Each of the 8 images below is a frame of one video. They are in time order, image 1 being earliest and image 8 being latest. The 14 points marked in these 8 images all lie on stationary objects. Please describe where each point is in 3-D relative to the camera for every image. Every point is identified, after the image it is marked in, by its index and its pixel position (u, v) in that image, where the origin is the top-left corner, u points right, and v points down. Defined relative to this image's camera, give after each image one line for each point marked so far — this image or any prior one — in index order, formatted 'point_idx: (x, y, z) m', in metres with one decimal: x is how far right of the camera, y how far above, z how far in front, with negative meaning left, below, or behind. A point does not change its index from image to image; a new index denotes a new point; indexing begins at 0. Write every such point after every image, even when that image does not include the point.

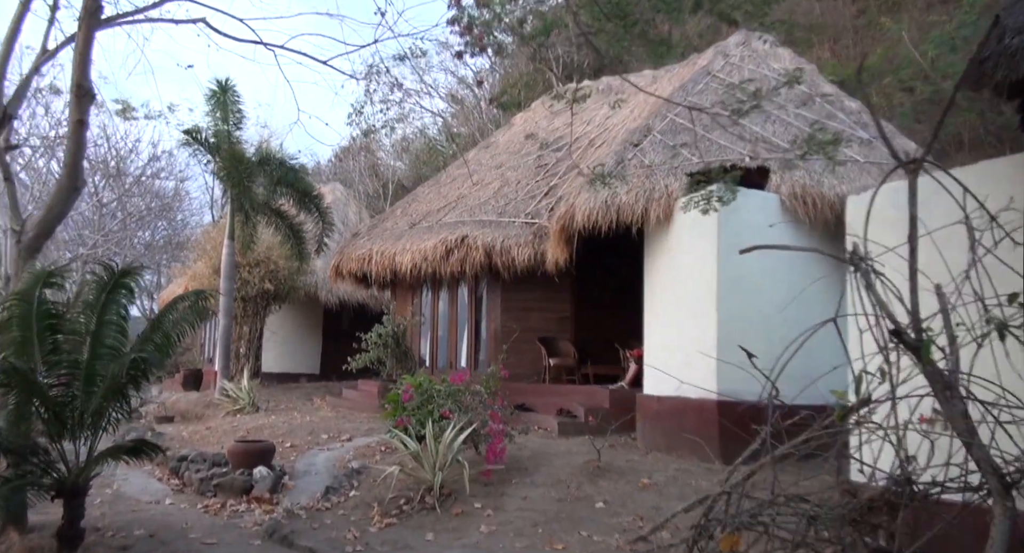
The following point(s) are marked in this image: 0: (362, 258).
0: (-2.7, +0.4, +13.5) m
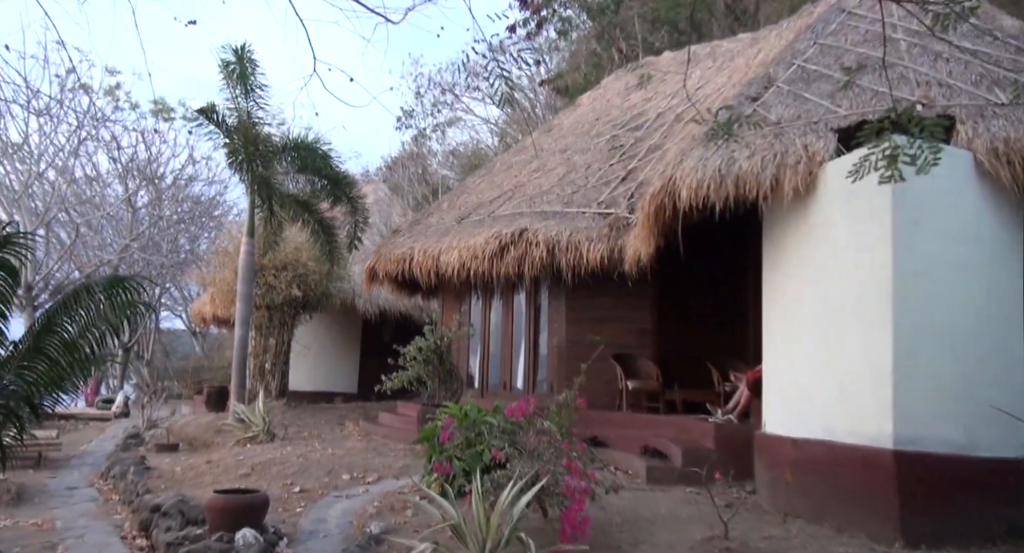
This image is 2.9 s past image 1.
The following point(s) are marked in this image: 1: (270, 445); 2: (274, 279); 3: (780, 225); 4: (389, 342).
0: (-1.7, +0.3, +11.5) m
1: (-2.9, -2.0, +9.0) m
2: (-4.3, 0.0, +13.3) m
3: (+2.5, +0.5, +7.0) m
4: (-2.8, -1.5, +17.1) m
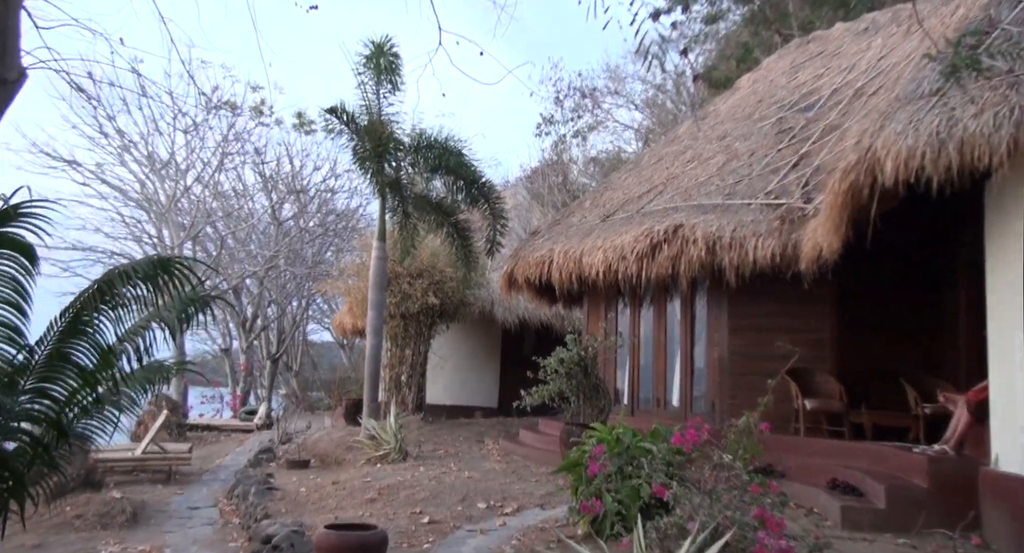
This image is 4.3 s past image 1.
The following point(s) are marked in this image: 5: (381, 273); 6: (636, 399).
0: (+0.4, +0.2, +10.6) m
1: (-1.3, -2.1, +8.4) m
2: (-1.8, -0.2, +12.9) m
3: (+3.7, +0.5, +5.4) m
4: (+0.4, -1.7, +16.2) m
5: (-1.9, +0.1, +10.5) m
6: (+1.7, -1.7, +10.5) m
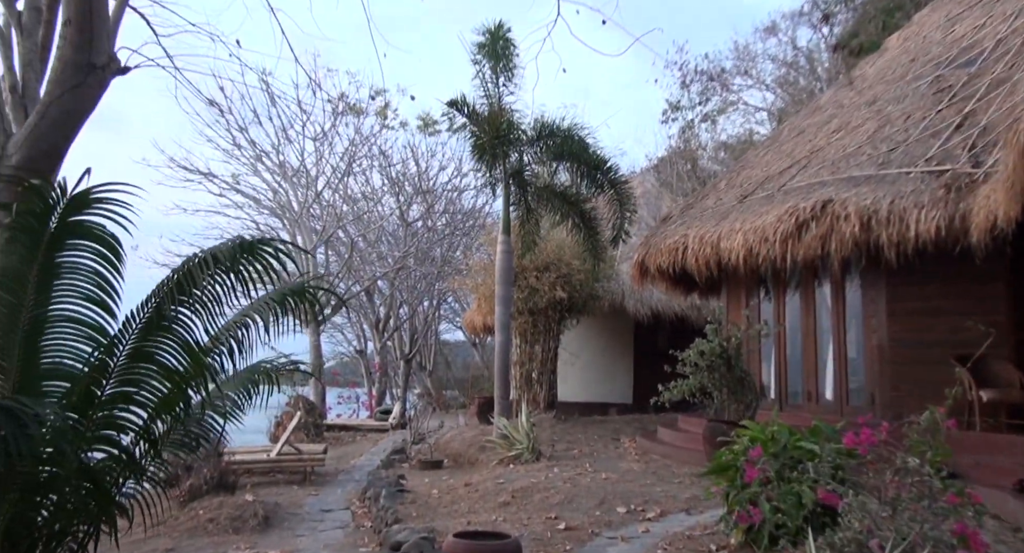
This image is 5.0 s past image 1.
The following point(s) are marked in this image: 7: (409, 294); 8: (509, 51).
0: (+2.1, +0.4, +9.9) m
1: (+0.2, -2.0, +8.0) m
2: (+0.4, -0.1, +12.6) m
3: (+4.5, +0.8, +4.3) m
4: (+3.2, -1.5, +15.5) m
5: (-0.1, +0.1, +10.2) m
6: (+3.5, -1.5, +9.6) m
7: (-2.7, -0.5, +19.6) m
8: (-0.1, +3.0, +10.2) m
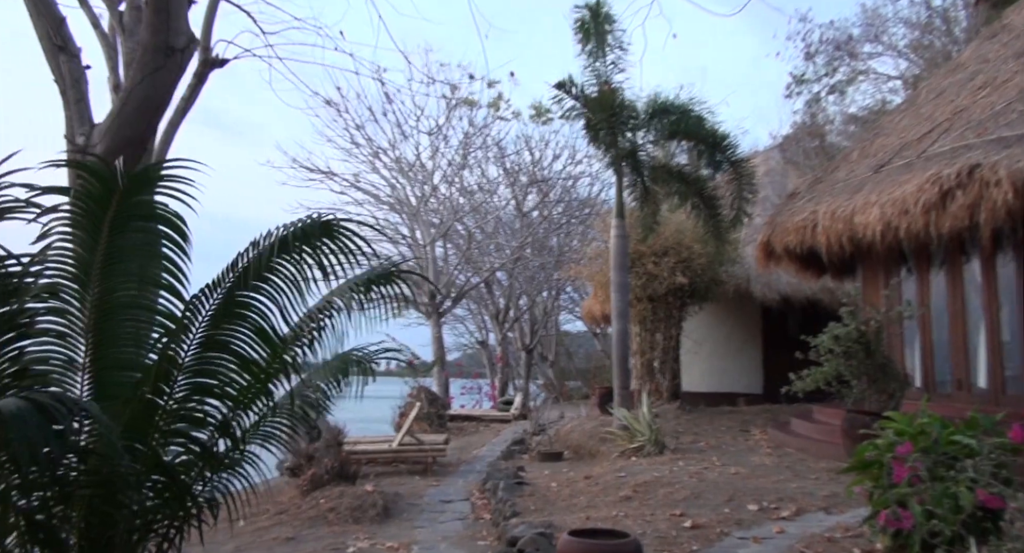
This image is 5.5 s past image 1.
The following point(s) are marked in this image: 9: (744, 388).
0: (+3.6, +0.6, +9.3) m
1: (+1.5, -1.9, +7.7) m
2: (+2.3, +0.2, +12.1) m
3: (+5.0, +1.0, +3.3) m
4: (+5.6, -1.1, +14.6) m
5: (+1.5, +0.3, +9.9) m
6: (+5.0, -1.2, +8.7) m
7: (+0.4, -0.2, +19.6) m
8: (+1.3, +3.2, +9.8) m
9: (+4.5, -2.2, +14.7) m
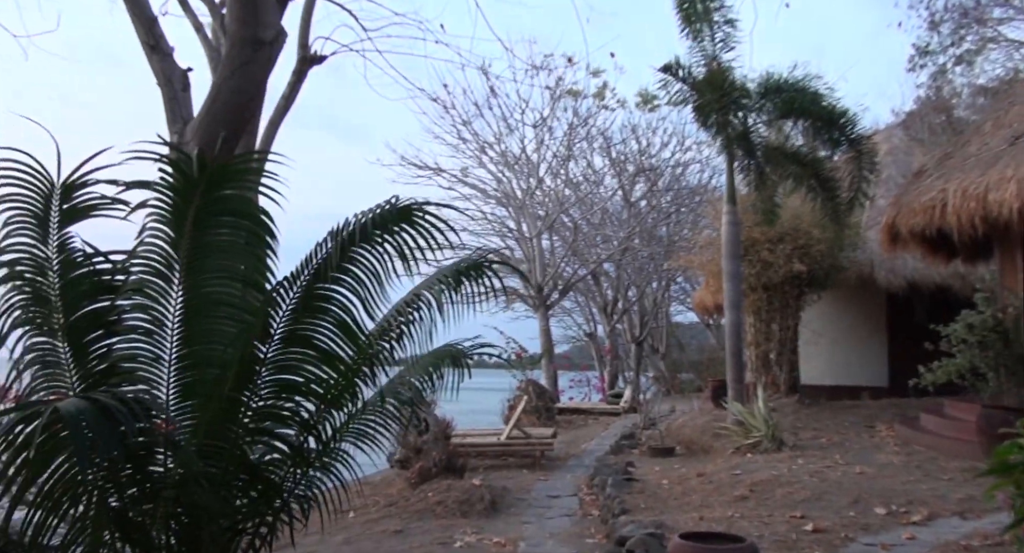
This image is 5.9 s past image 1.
0: (+4.9, +0.8, +8.5) m
1: (+2.6, -1.8, +7.3) m
2: (+4.0, +0.3, +11.6) m
3: (+5.4, +1.2, +2.5) m
4: (+7.6, -0.9, +13.6) m
5: (+2.8, +0.5, +9.5) m
6: (+6.1, -1.0, +7.8) m
7: (+3.2, 0.0, +19.2) m
8: (+2.6, +3.3, +9.4) m
9: (+6.6, -1.9, +13.8) m
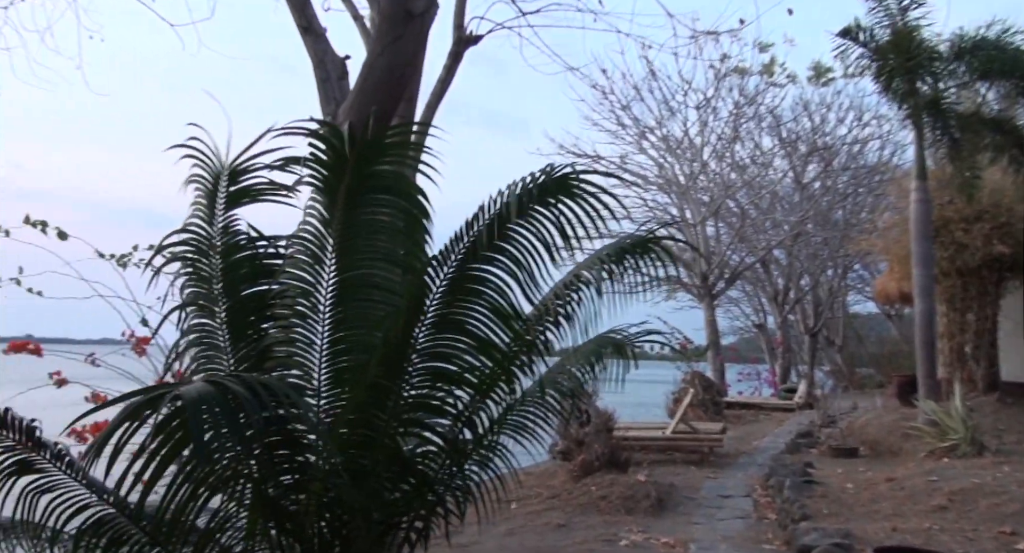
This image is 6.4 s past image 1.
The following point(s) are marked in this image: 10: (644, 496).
0: (+6.5, +1.0, +7.2) m
1: (+4.1, -1.6, +6.5) m
2: (+6.3, +0.6, +10.3) m
3: (+5.7, +1.3, +1.1) m
4: (+10.3, -0.6, +11.5) m
5: (+4.8, +0.6, +8.5) m
6: (+7.7, -0.8, +6.2) m
7: (+7.2, +0.3, +17.9) m
8: (+4.5, +3.5, +8.4) m
9: (+9.4, -1.6, +11.9) m
10: (+1.0, -1.7, +5.9) m
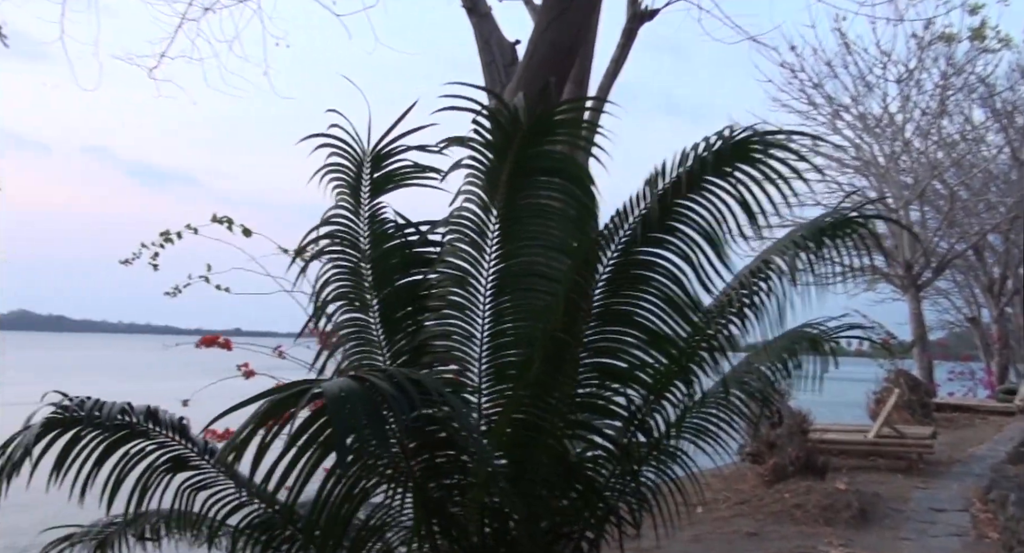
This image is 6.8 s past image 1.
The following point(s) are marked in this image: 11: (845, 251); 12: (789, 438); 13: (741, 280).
0: (+8.0, +1.2, +5.3) m
1: (+5.5, -1.5, +5.2) m
2: (+8.5, +0.8, +8.4) m
3: (+5.8, +1.4, -0.4) m
4: (+12.7, -0.3, +8.7) m
5: (+6.6, +0.8, +7.1) m
6: (+8.9, -0.6, +4.1) m
7: (+11.1, +0.6, +15.7) m
8: (+6.2, +3.7, +7.0) m
9: (+11.9, -1.4, +9.3) m
10: (+2.4, -1.6, +5.4) m
11: (+1.2, +0.1, +2.6) m
12: (+2.7, -1.6, +7.4) m
13: (+0.8, 0.0, +2.7) m
